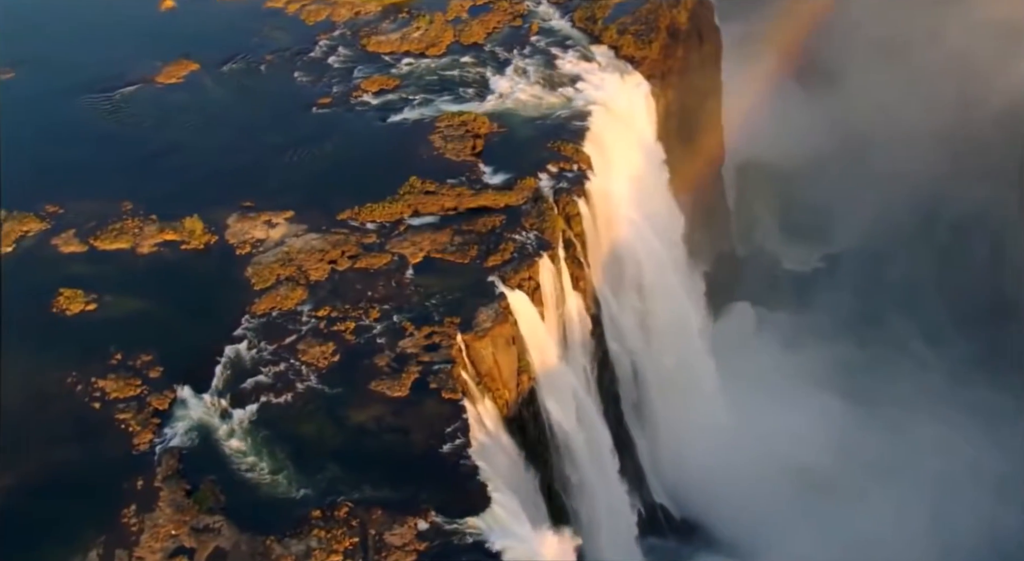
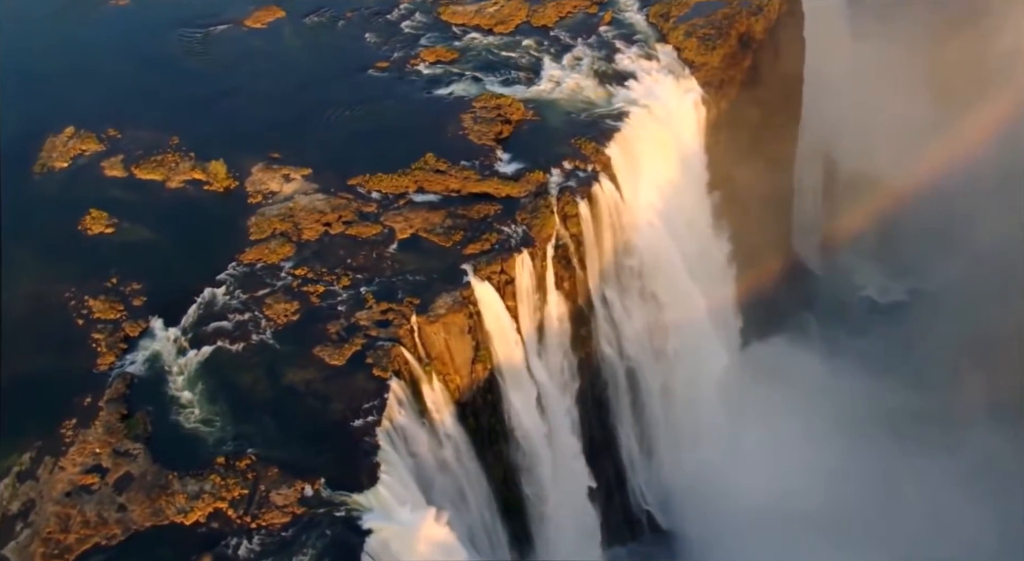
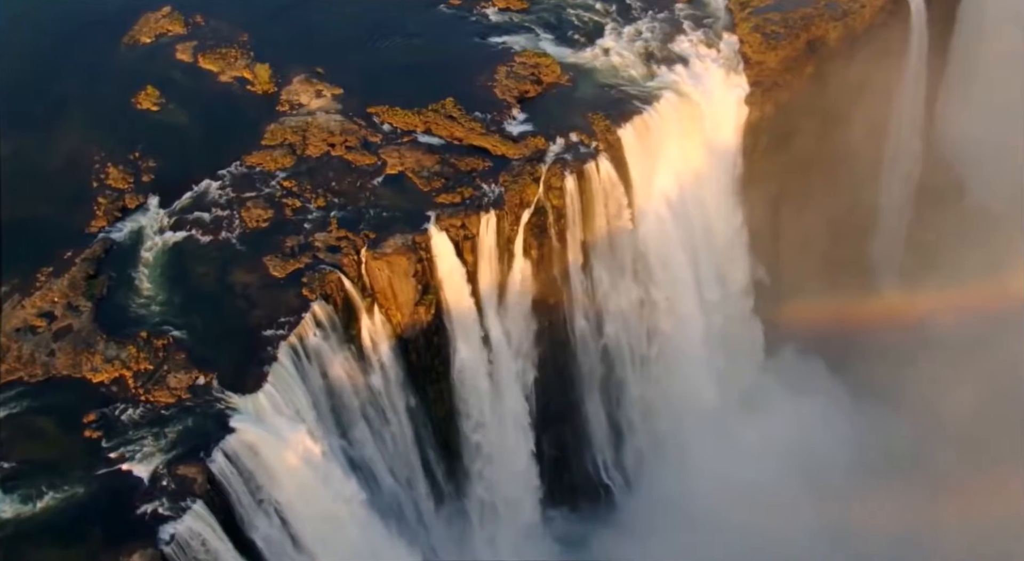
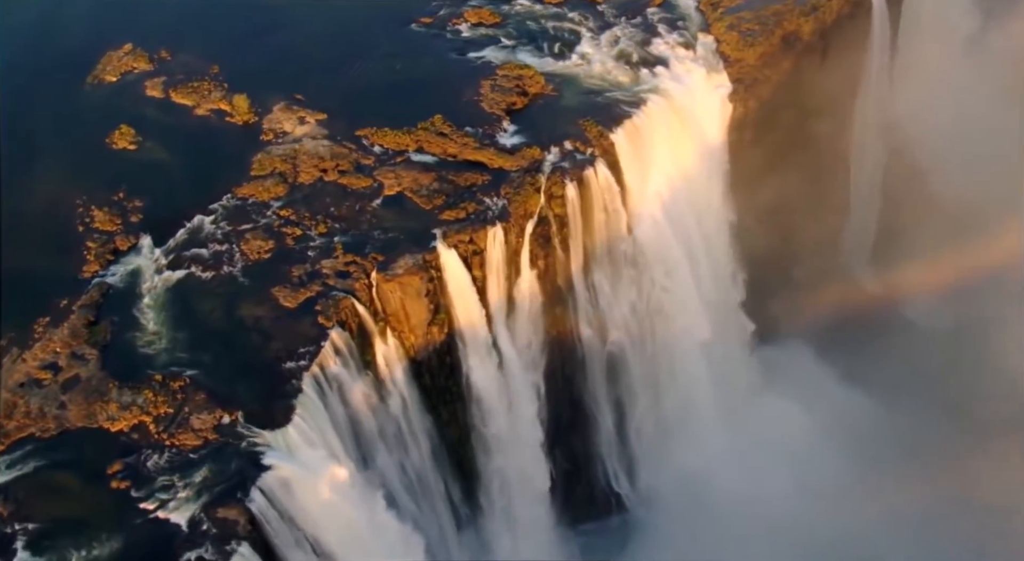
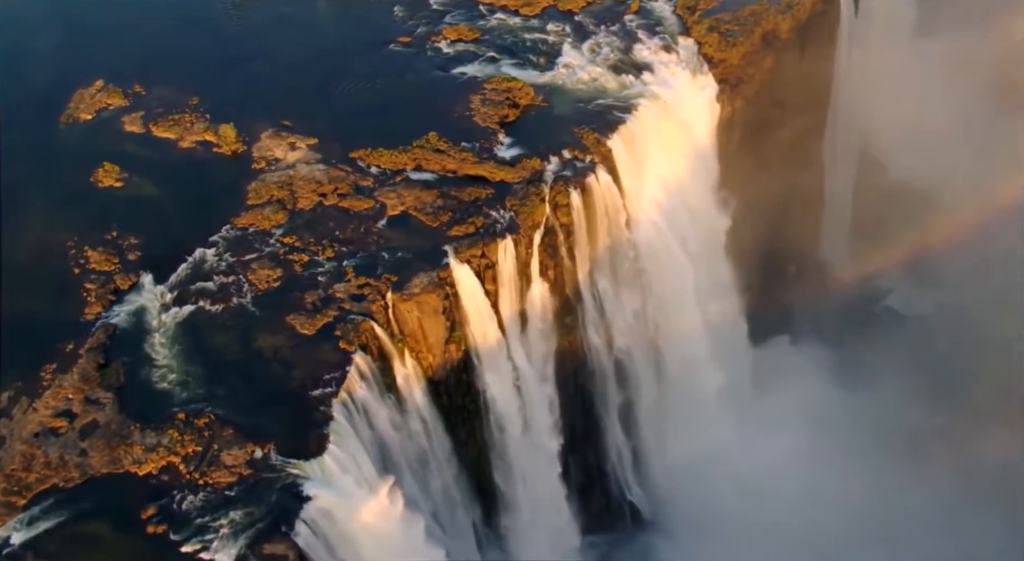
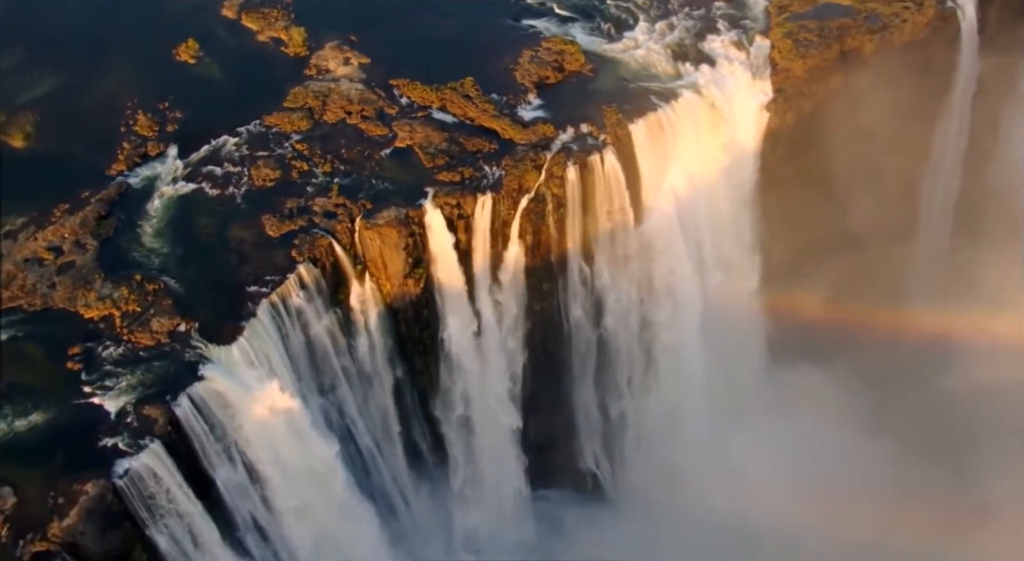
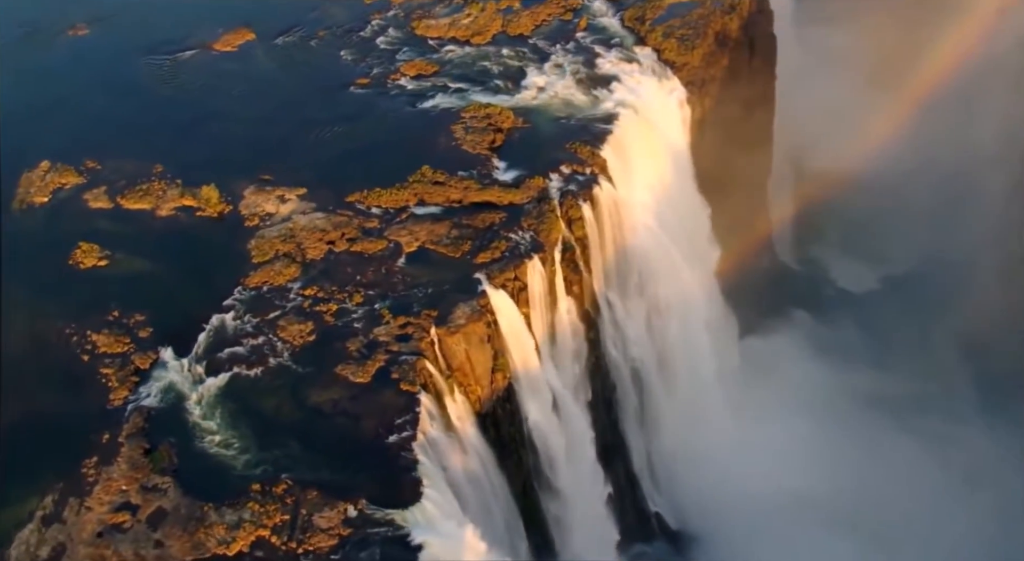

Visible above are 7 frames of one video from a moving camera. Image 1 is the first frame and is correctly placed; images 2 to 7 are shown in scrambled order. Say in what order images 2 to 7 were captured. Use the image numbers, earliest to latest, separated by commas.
7, 2, 5, 4, 3, 6
